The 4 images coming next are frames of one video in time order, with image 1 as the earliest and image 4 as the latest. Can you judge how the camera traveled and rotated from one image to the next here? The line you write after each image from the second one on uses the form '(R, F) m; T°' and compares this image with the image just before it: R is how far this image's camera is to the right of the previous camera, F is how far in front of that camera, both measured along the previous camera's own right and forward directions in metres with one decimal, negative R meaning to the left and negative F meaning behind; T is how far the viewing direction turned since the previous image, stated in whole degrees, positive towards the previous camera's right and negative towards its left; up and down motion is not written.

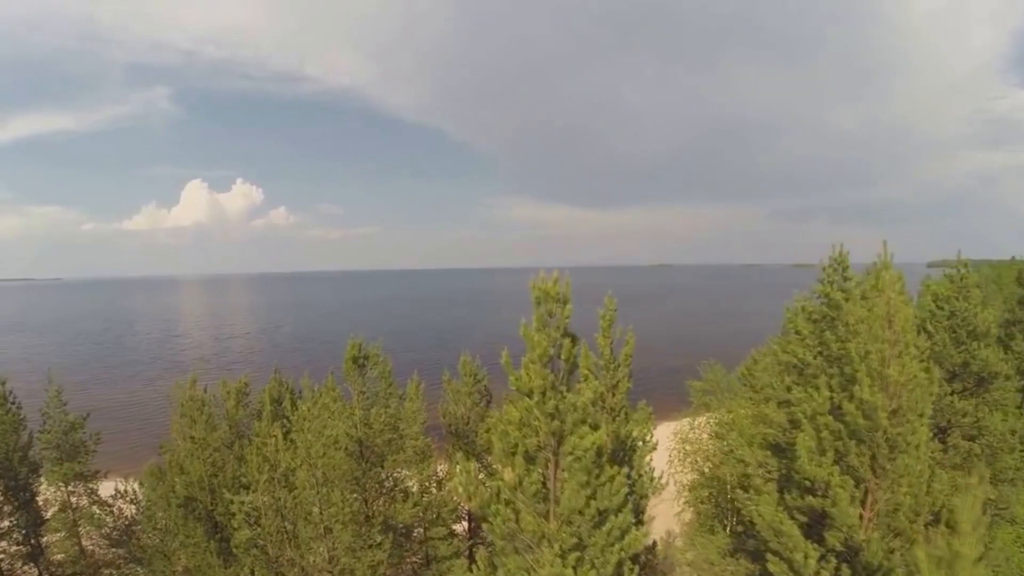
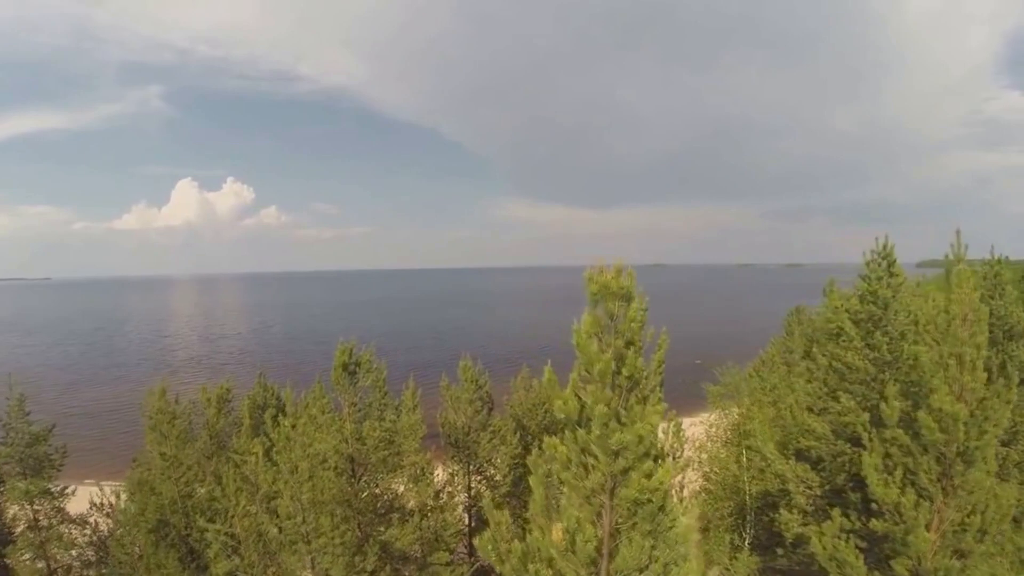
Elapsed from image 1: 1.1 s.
(-0.2, +0.6) m; +1°
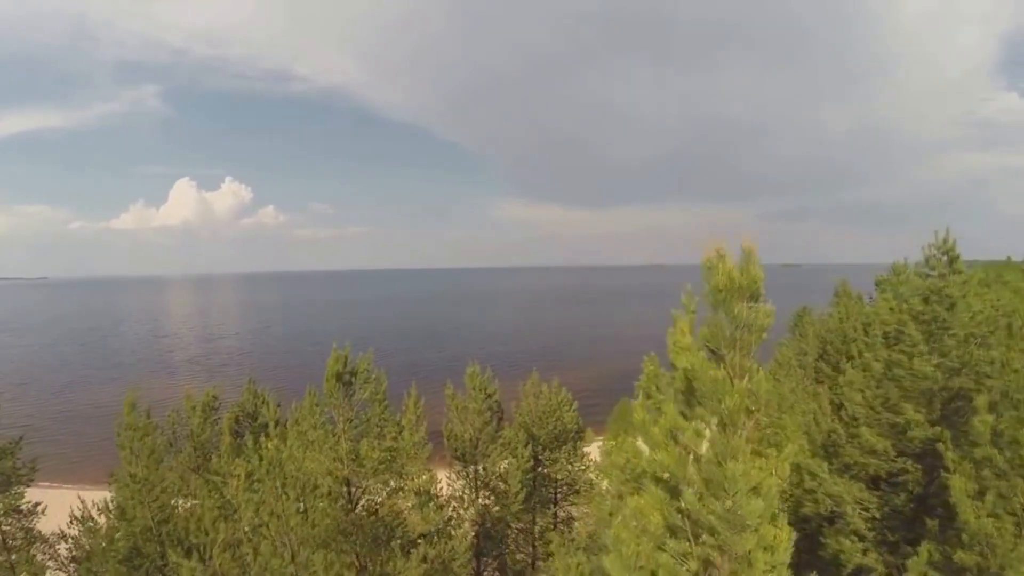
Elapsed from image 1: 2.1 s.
(-0.1, +0.6) m; 0°
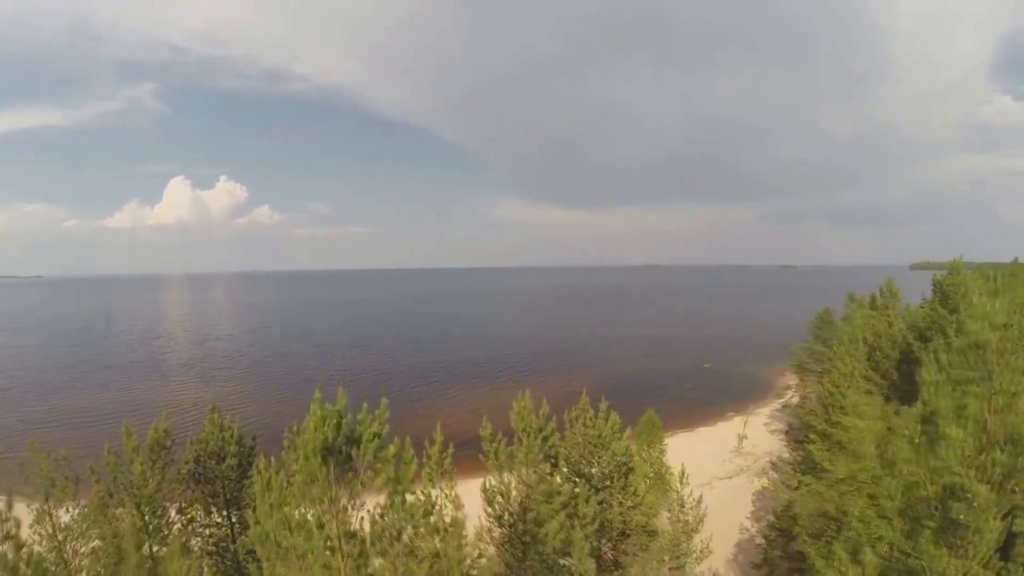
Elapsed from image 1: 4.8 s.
(-0.4, +1.4) m; 0°
